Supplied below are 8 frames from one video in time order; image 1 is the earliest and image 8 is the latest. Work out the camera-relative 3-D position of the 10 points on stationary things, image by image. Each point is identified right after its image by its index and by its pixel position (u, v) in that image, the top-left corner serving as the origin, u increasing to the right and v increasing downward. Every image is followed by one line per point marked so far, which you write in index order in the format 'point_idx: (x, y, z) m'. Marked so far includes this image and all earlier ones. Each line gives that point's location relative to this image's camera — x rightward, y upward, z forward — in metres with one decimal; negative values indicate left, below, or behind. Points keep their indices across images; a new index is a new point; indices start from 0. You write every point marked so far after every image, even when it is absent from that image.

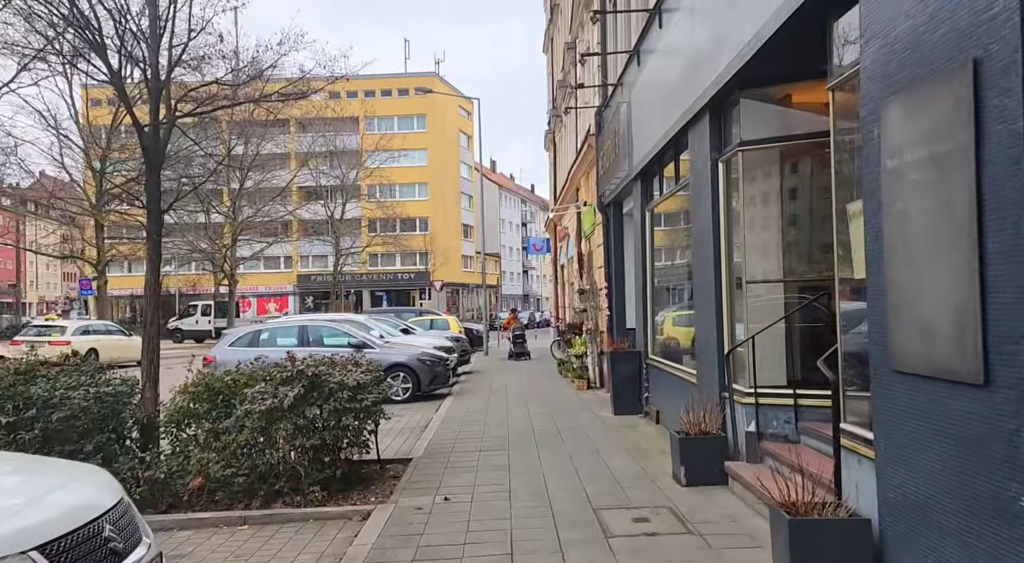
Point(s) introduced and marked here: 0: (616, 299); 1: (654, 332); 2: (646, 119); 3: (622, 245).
0: (+2.0, -0.3, +14.6) m
1: (+2.0, -0.7, +11.4) m
2: (+1.8, +2.2, +11.0) m
3: (+2.0, +0.7, +14.6) m
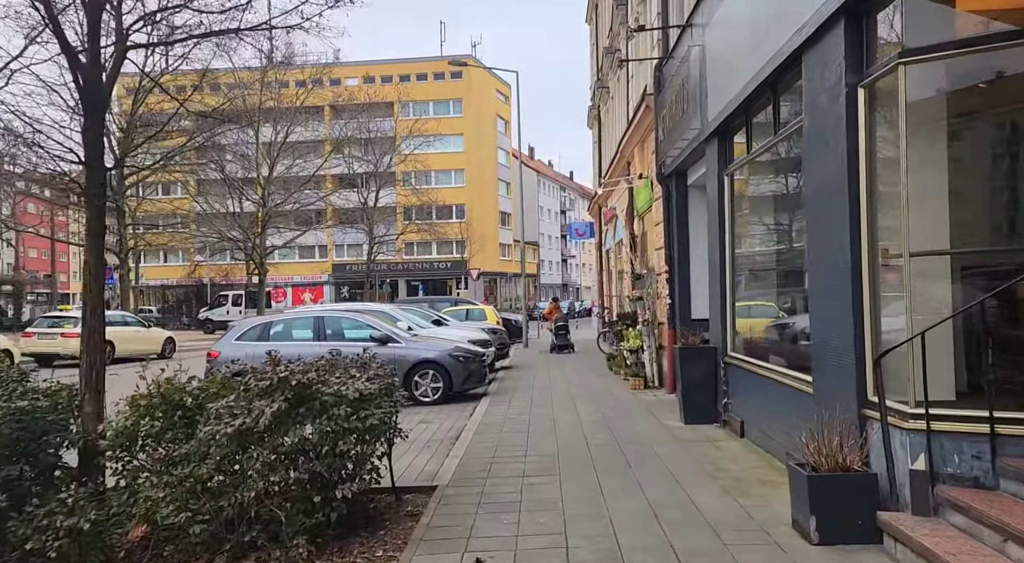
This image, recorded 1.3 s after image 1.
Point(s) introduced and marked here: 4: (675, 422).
0: (+2.7, 0.0, +12.5) m
1: (+2.6, -0.5, +9.4) m
2: (+2.4, +2.5, +8.9) m
3: (+2.7, +1.0, +12.5) m
4: (+2.0, -1.8, +10.0) m
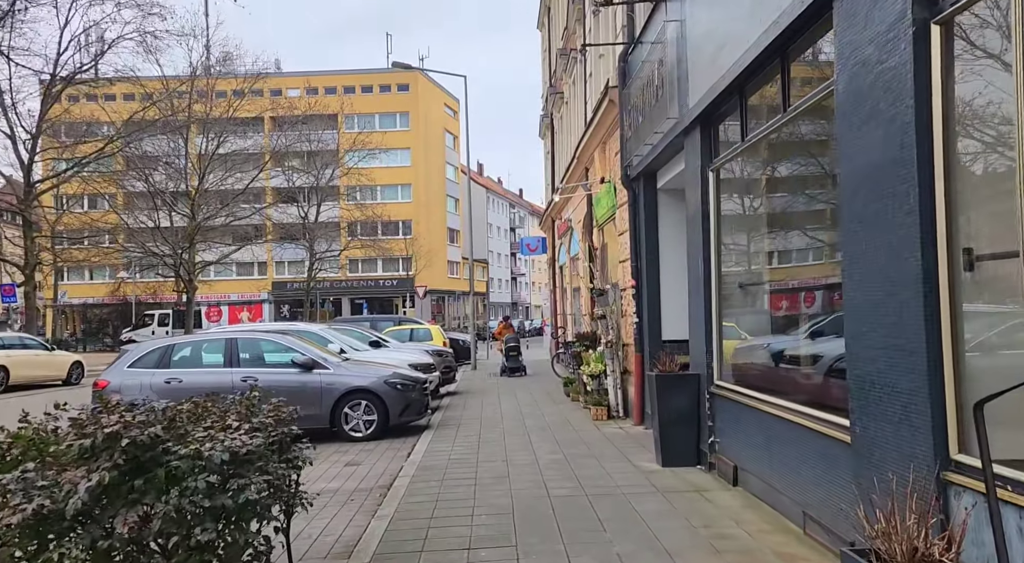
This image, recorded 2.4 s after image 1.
0: (+1.9, -0.3, +11.0) m
1: (+2.0, -0.7, +7.9) m
2: (+1.9, +2.3, +7.5) m
3: (+2.0, +0.7, +11.0) m
4: (+1.4, -1.9, +8.4) m
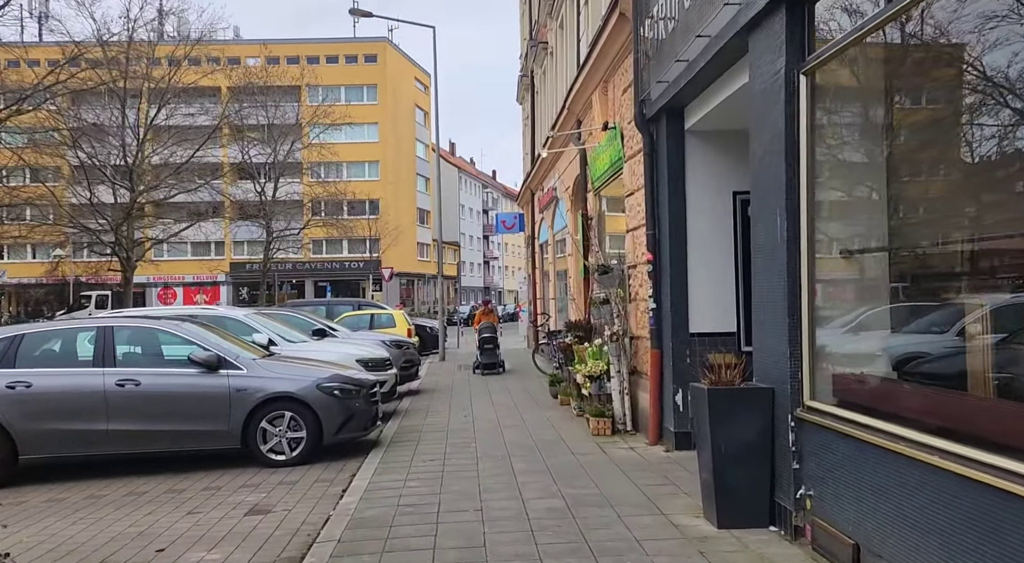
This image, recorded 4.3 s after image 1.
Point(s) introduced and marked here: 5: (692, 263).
0: (+1.7, 0.0, +8.3) m
1: (+1.9, -0.4, +5.1) m
2: (+1.8, +2.5, +4.6) m
3: (+1.8, +1.0, +8.3) m
4: (+1.3, -1.7, +5.6) m
5: (+1.9, +0.2, +8.3) m
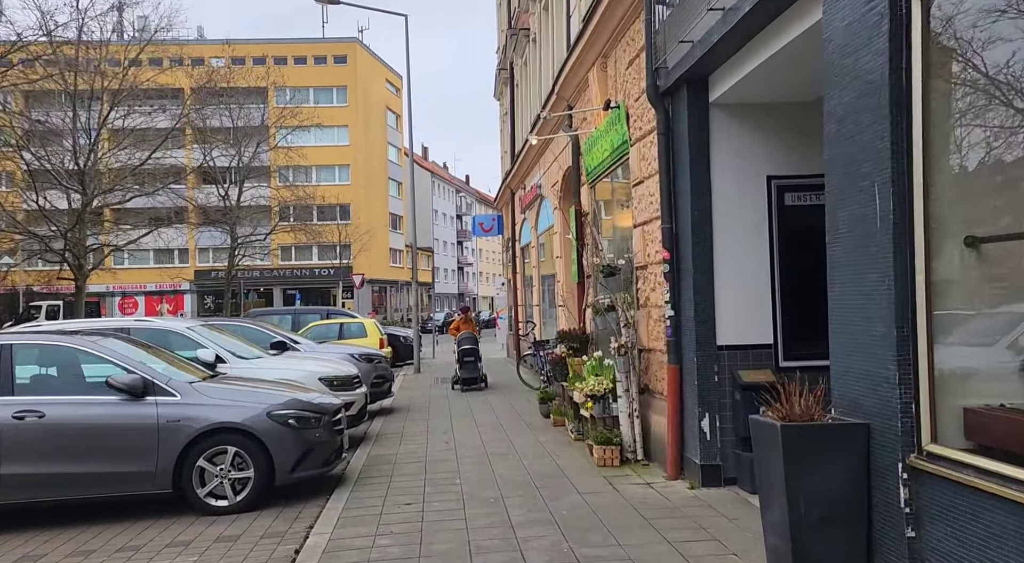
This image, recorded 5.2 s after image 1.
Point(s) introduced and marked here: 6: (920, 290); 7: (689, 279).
0: (+1.6, 0.0, +6.9) m
1: (+2.0, -0.4, +3.8) m
2: (+1.8, +2.5, +3.3) m
3: (+1.7, +1.0, +6.9) m
4: (+1.3, -1.7, +4.2) m
5: (+1.8, +0.2, +6.9) m
6: (+1.9, 0.0, +3.8) m
7: (+1.5, 0.0, +7.0) m
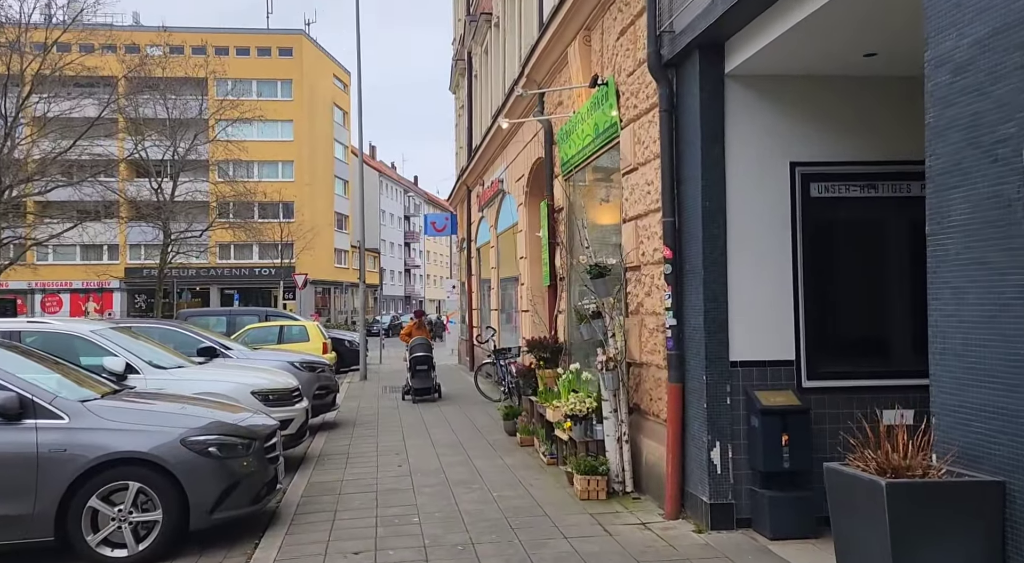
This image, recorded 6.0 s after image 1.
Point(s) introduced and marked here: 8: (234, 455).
0: (+1.4, 0.0, +5.8) m
1: (+2.0, -0.5, +2.7) m
2: (+1.9, +2.5, +2.2) m
3: (+1.5, +1.0, +5.8) m
4: (+1.3, -1.7, +3.1) m
5: (+1.6, +0.2, +5.8) m
6: (+1.9, -0.1, +2.7) m
7: (+1.4, 0.0, +5.9) m
8: (-2.1, -1.3, +5.9) m
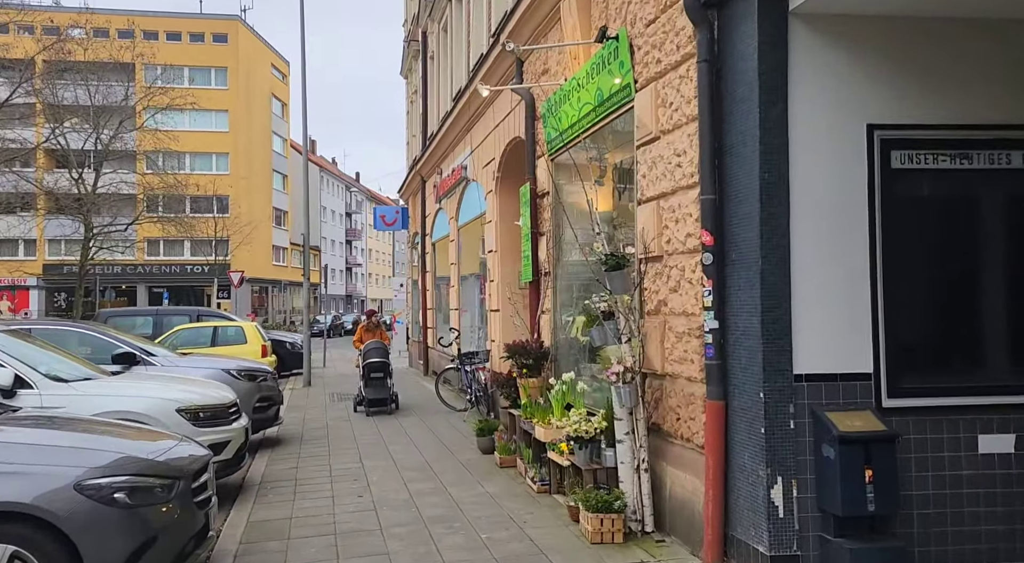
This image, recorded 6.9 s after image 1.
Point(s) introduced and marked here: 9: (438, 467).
0: (+1.5, 0.0, +4.6) m
1: (+2.3, -0.4, +1.5) m
2: (+2.2, +2.6, +1.1) m
3: (+1.6, +1.0, +4.6) m
4: (+1.5, -1.6, +1.9) m
5: (+1.7, +0.2, +4.6) m
6: (+2.2, 0.0, +1.5) m
7: (+1.4, 0.0, +4.7) m
8: (-2.0, -1.2, +4.5) m
9: (-0.8, -1.9, +8.2) m
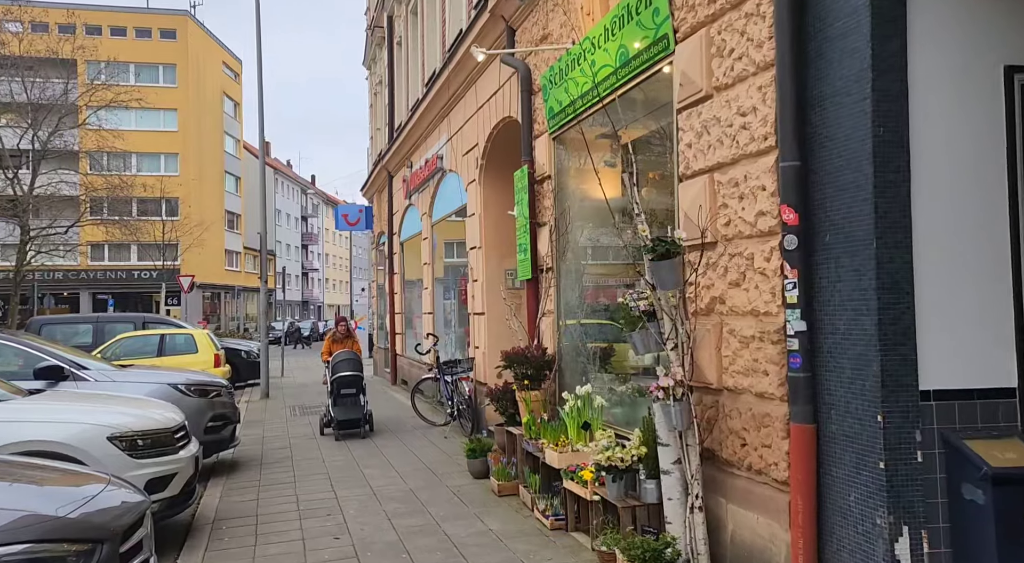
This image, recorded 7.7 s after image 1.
0: (+1.7, +0.1, +3.5) m
1: (+2.6, -0.3, +0.5) m
2: (+2.6, +2.6, +0.1) m
3: (+1.7, +1.1, +3.6) m
4: (+1.9, -1.6, +0.9) m
5: (+1.8, +0.3, +3.6) m
6: (+2.5, +0.1, +0.5) m
7: (+1.6, +0.1, +3.6) m
8: (-1.8, -1.2, +3.2) m
9: (-0.7, -1.9, +7.0) m
